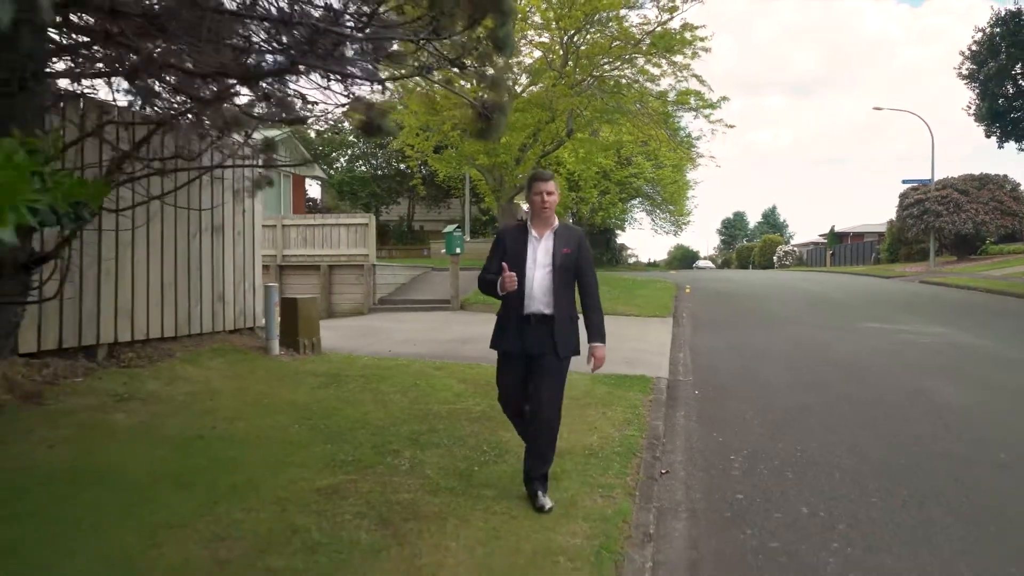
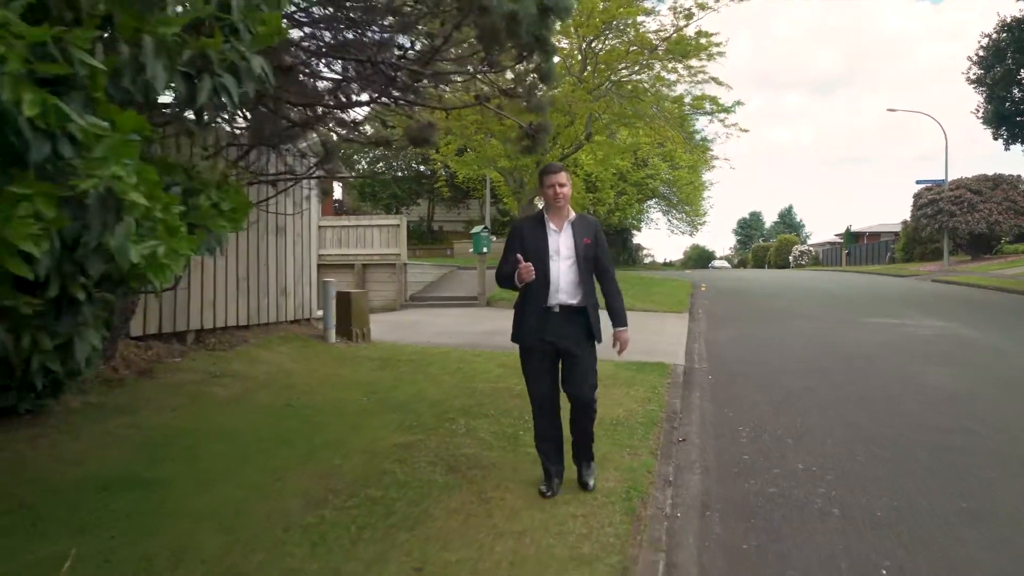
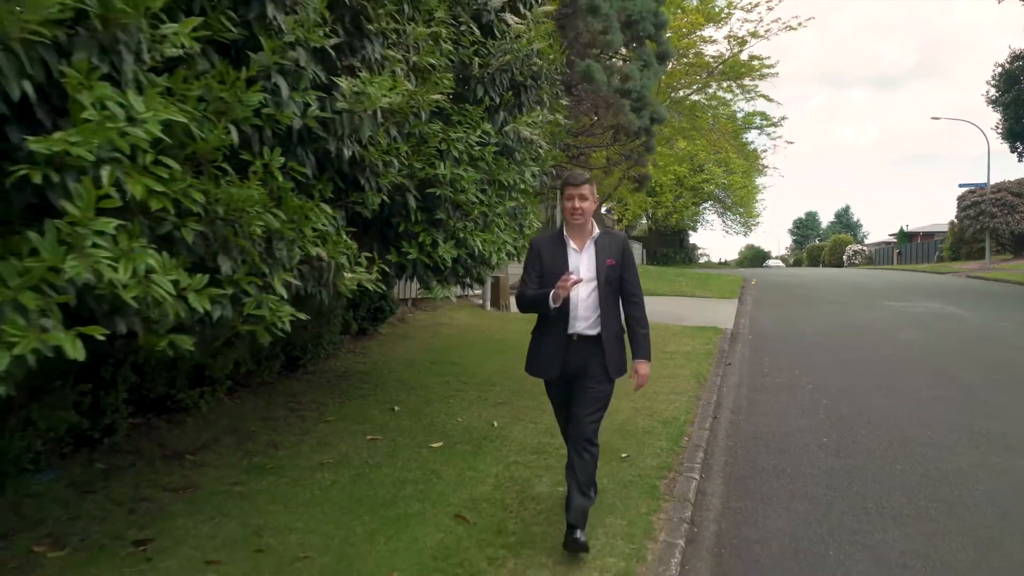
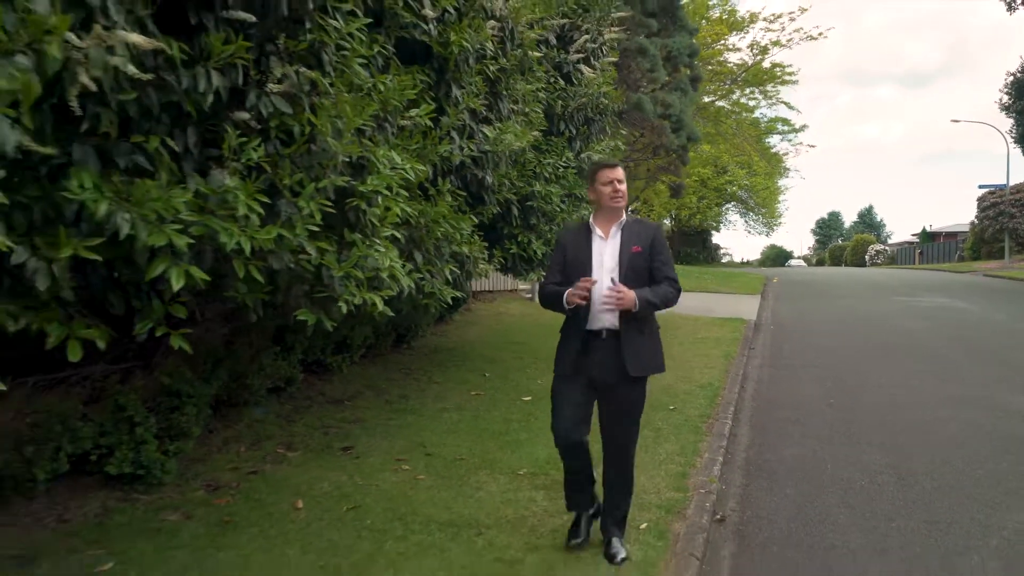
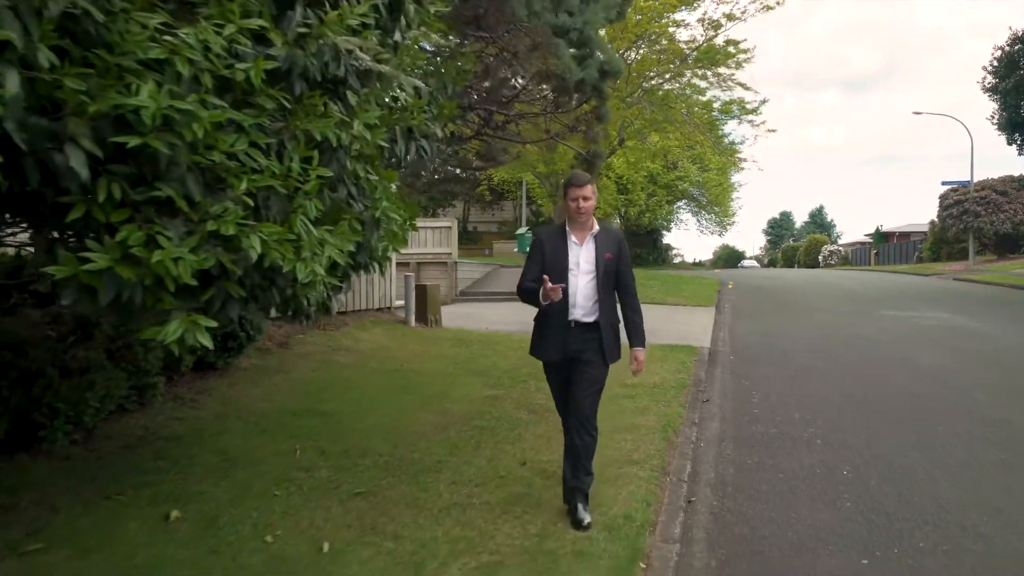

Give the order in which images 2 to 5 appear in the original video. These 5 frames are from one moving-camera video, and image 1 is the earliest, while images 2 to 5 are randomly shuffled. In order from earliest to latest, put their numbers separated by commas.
2, 5, 3, 4
